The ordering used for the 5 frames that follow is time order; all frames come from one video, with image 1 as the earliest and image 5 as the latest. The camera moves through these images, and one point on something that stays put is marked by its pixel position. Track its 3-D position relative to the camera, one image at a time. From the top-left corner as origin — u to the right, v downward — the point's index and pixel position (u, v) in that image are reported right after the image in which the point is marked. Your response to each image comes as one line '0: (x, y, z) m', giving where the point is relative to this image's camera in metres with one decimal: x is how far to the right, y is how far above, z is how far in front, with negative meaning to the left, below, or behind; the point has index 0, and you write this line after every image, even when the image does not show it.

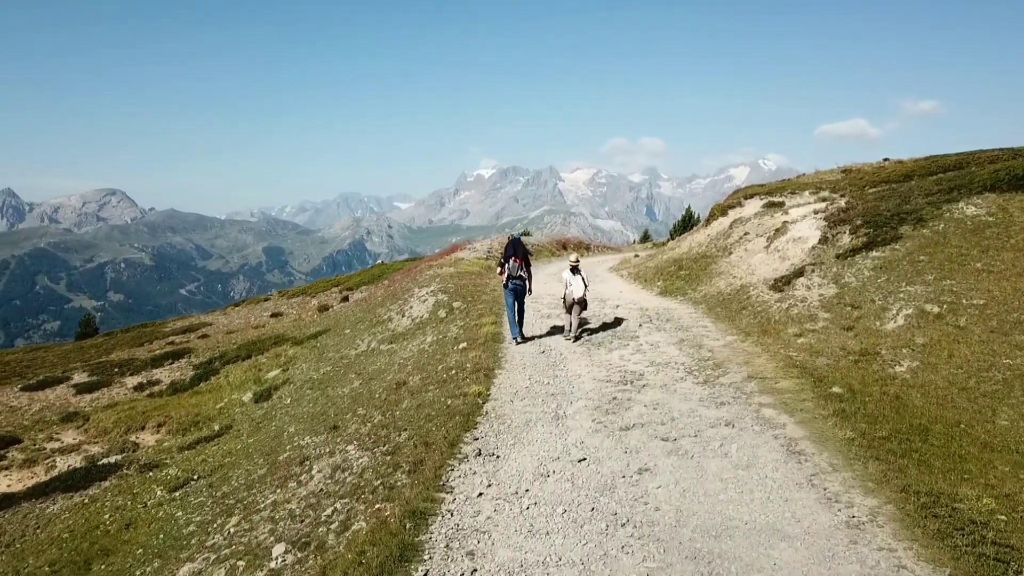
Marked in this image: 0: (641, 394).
0: (+4.2, -3.5, +17.6) m
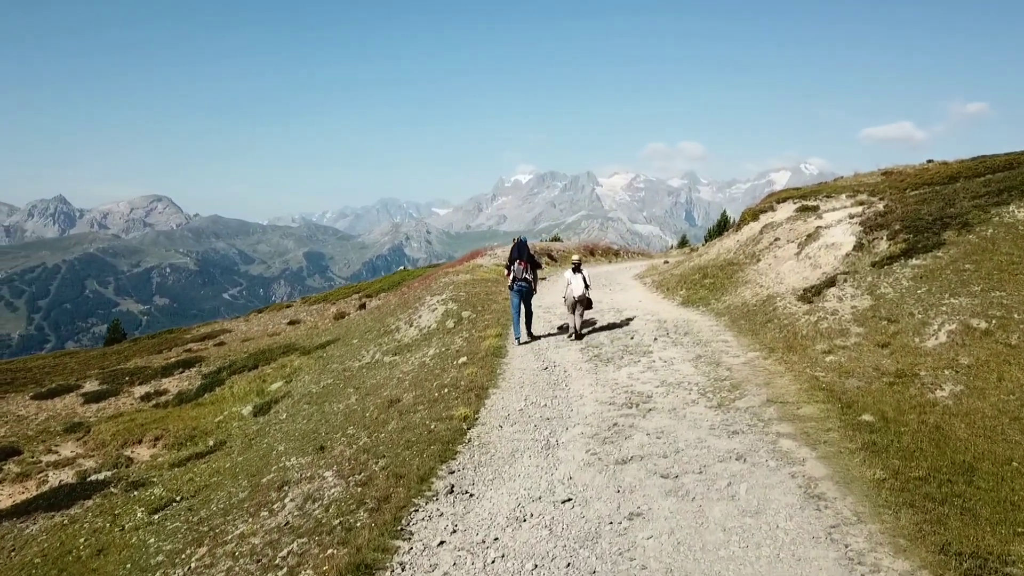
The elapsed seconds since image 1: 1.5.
0: (+3.9, -3.9, +16.0) m
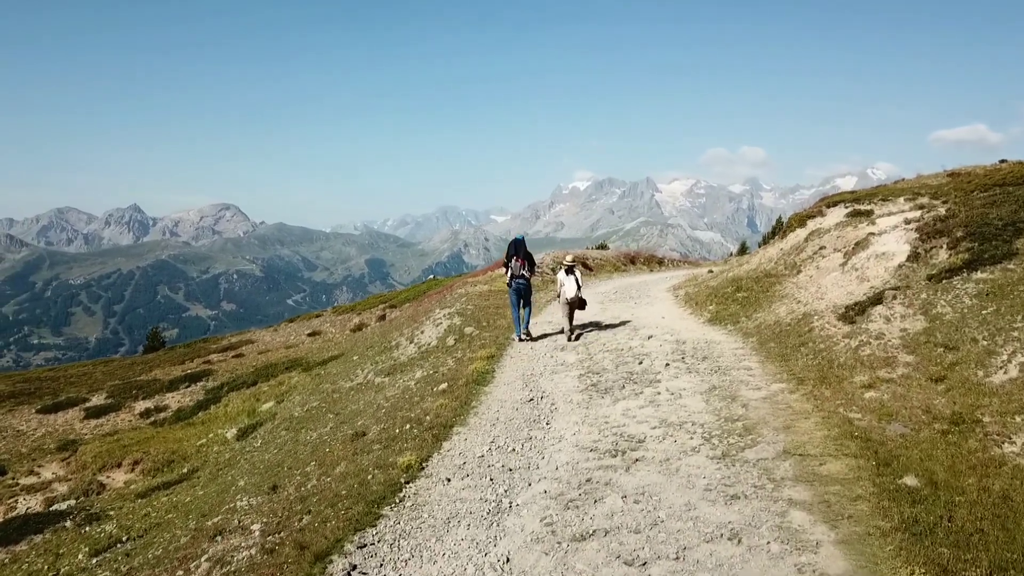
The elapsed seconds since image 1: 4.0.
0: (+2.8, -4.5, +13.2) m
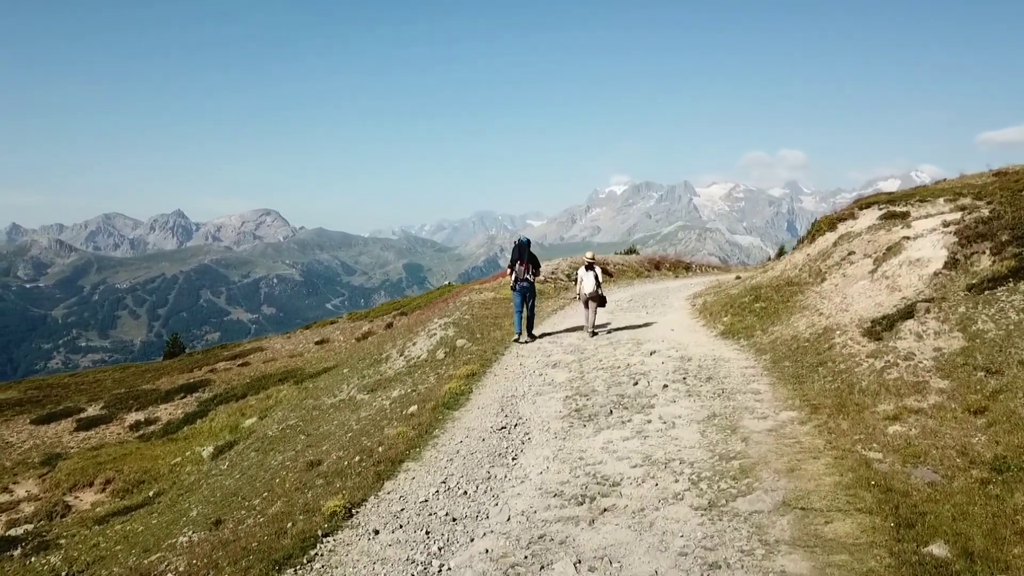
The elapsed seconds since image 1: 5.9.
0: (+1.6, -5.0, +11.2) m
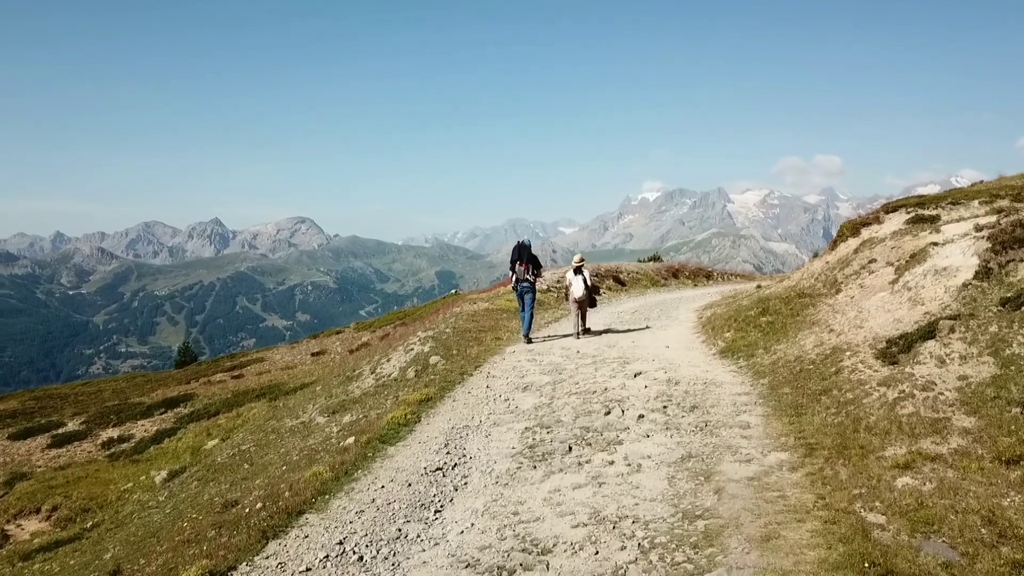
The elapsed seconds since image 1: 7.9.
0: (-0.3, -5.4, +8.9) m
